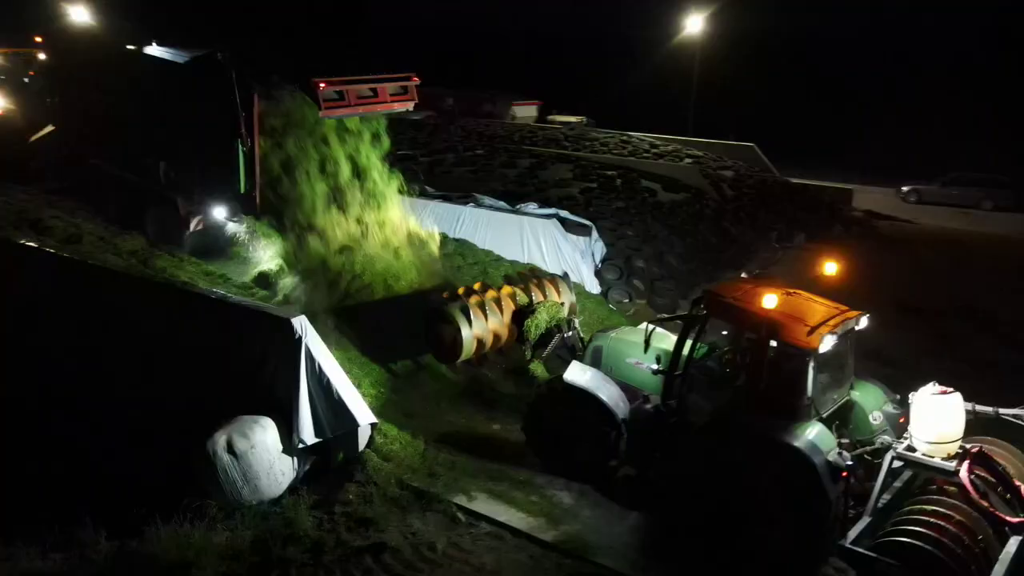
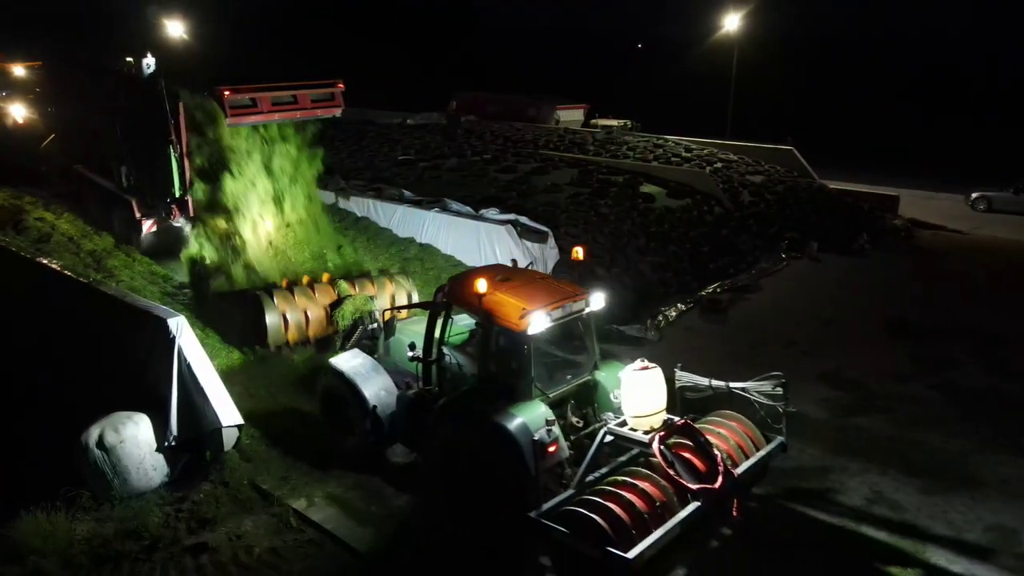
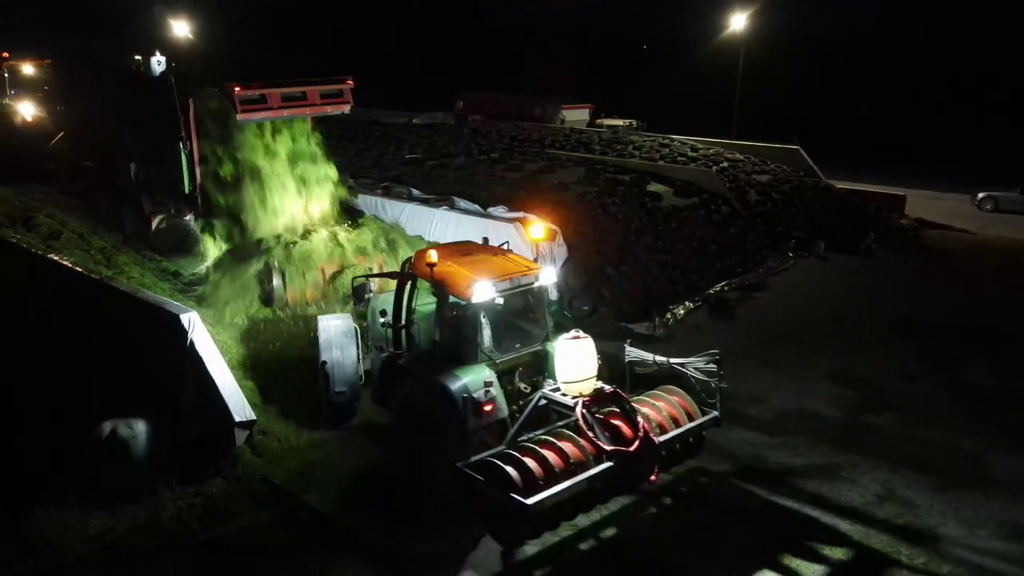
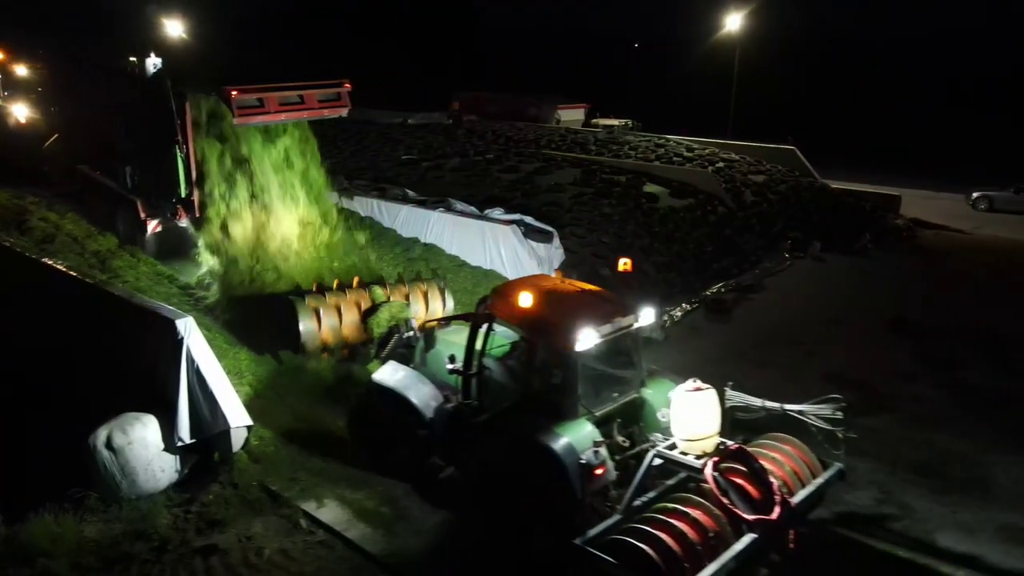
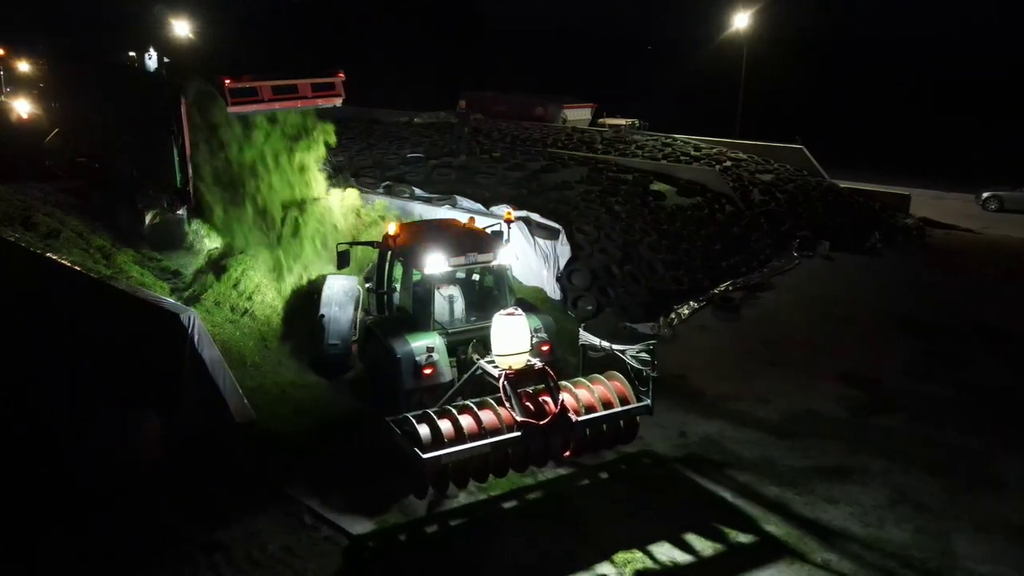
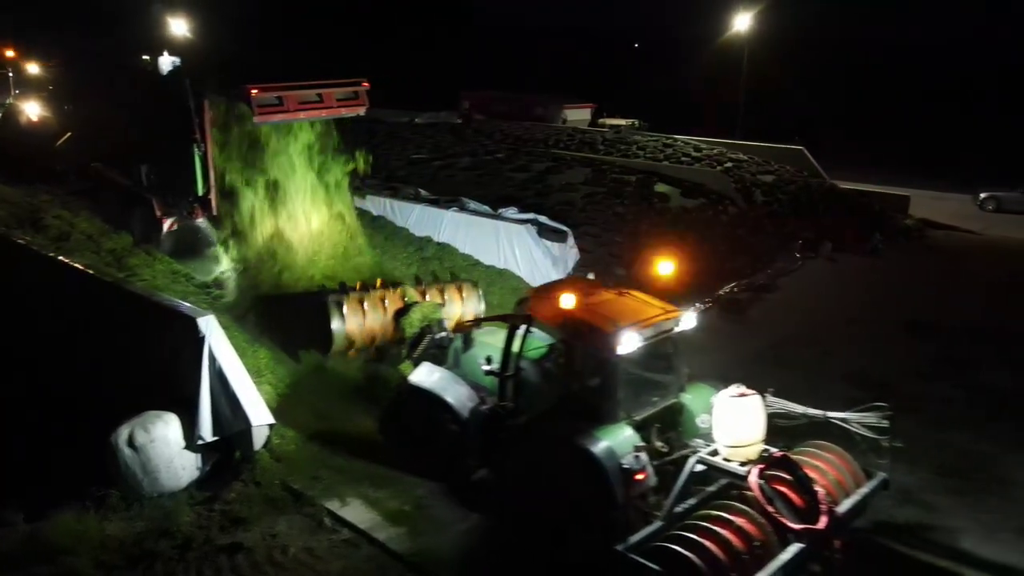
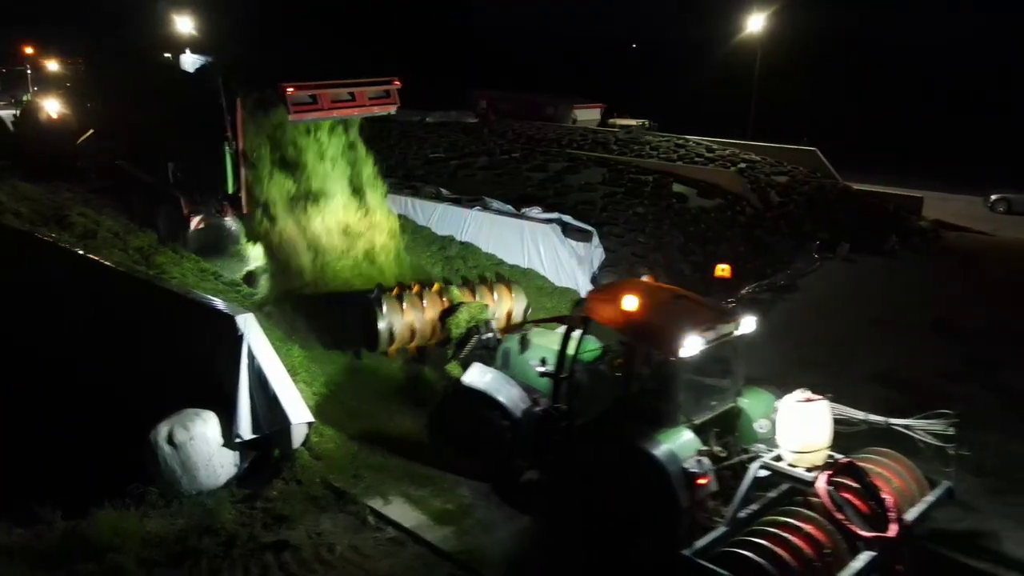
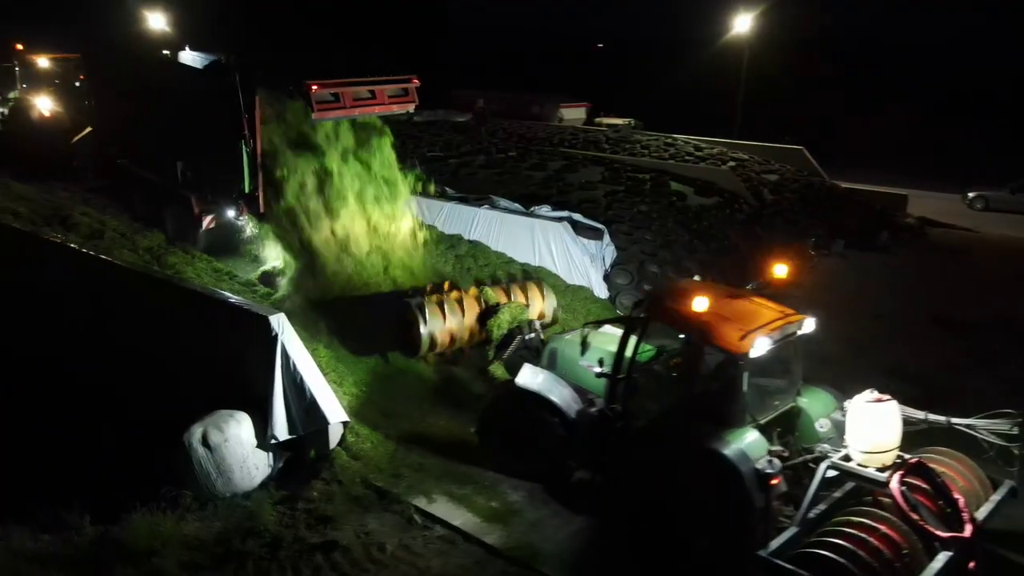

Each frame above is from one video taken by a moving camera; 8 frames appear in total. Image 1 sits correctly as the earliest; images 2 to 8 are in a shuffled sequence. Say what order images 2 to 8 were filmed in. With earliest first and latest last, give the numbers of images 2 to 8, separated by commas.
8, 7, 6, 4, 2, 3, 5
